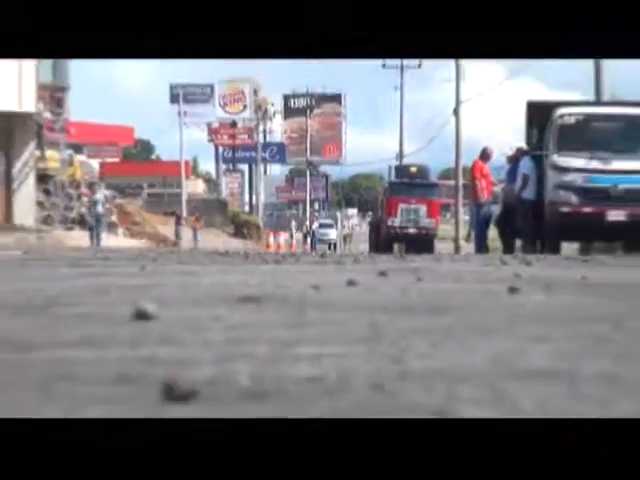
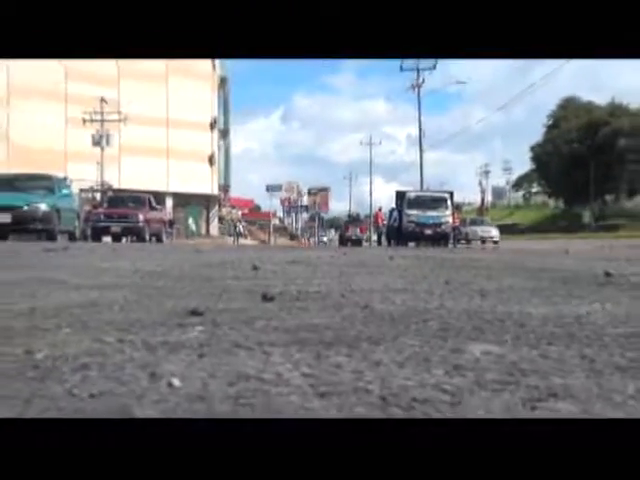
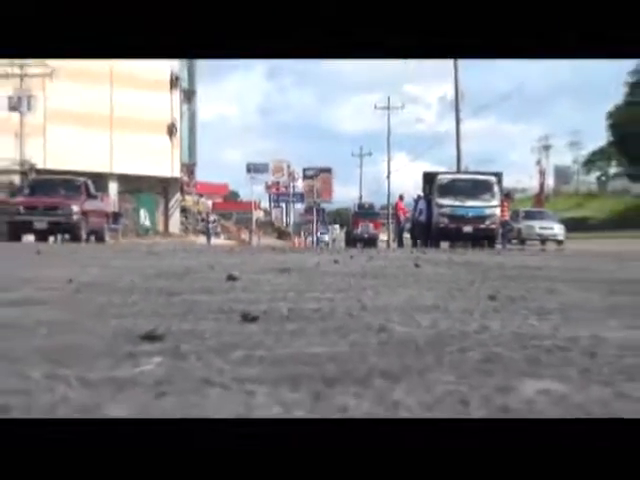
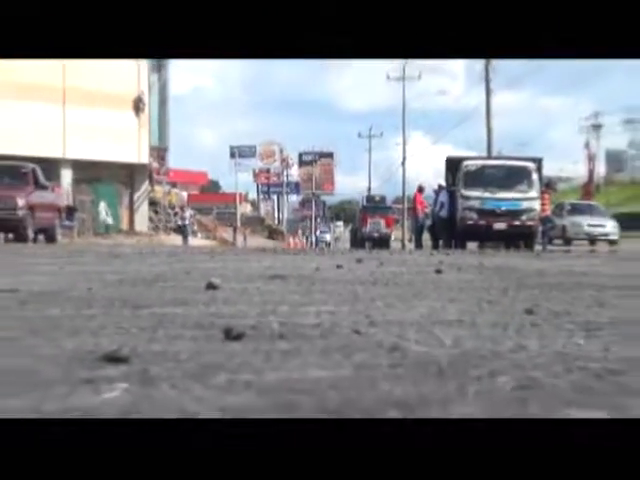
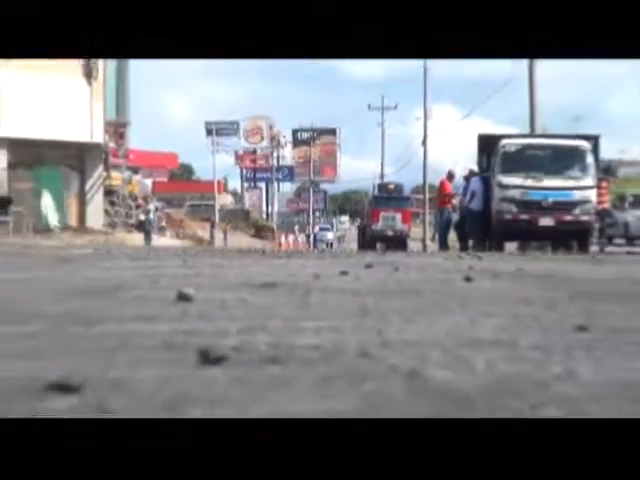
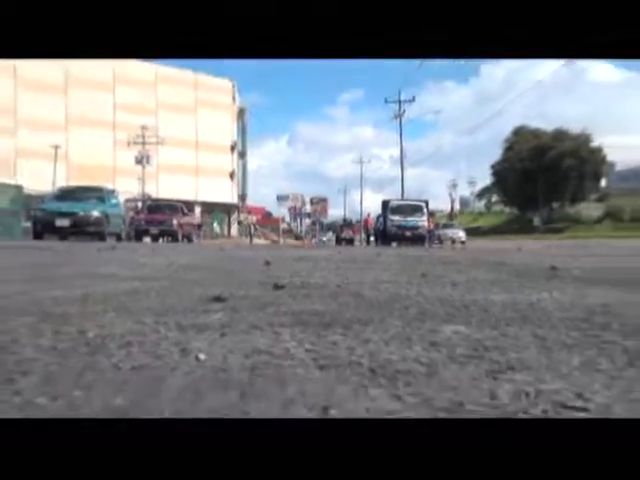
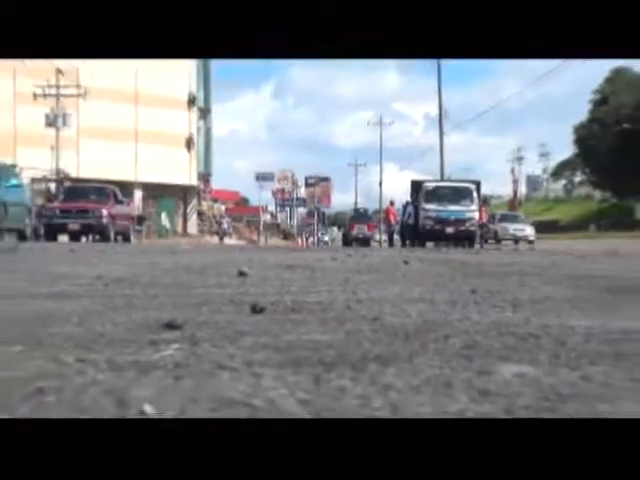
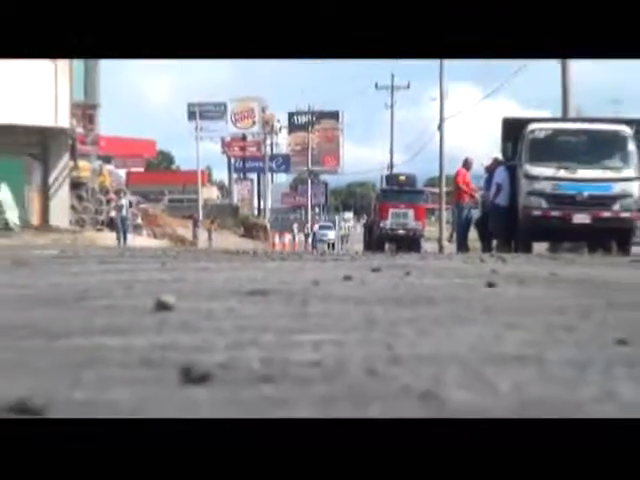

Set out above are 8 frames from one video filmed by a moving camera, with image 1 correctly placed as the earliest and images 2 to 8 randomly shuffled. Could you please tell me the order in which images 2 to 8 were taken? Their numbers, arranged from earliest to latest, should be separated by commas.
8, 5, 4, 3, 7, 2, 6
